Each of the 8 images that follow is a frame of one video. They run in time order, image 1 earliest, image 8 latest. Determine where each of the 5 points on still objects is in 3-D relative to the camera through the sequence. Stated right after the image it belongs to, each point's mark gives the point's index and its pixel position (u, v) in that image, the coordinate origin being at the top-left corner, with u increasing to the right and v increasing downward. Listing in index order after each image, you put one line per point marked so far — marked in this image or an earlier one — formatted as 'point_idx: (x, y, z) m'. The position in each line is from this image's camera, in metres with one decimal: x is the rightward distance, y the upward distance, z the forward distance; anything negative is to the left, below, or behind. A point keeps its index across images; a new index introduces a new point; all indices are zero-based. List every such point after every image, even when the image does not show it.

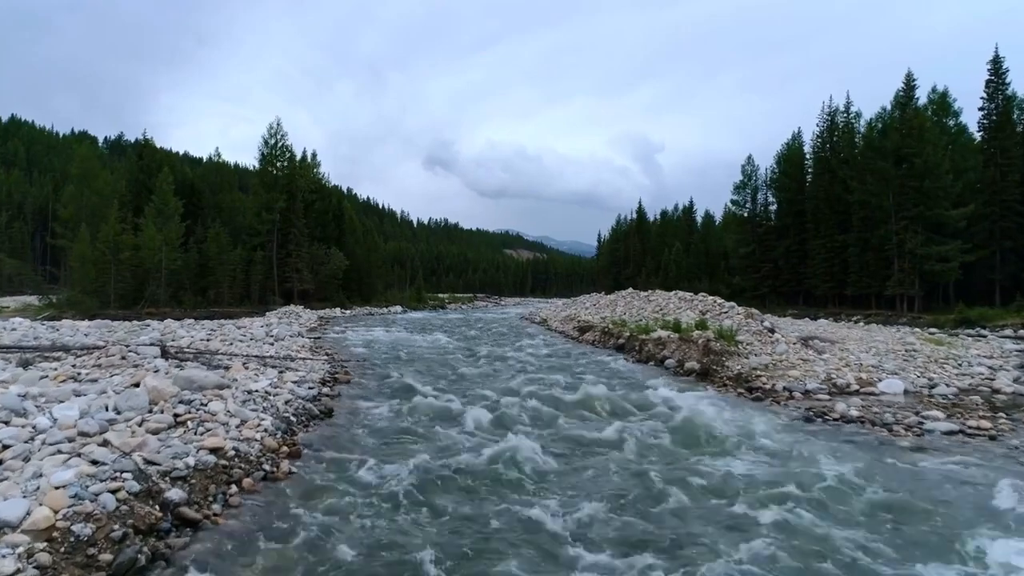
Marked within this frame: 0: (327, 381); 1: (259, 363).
0: (-4.3, -2.2, +13.1) m
1: (-6.6, -2.0, +14.8) m
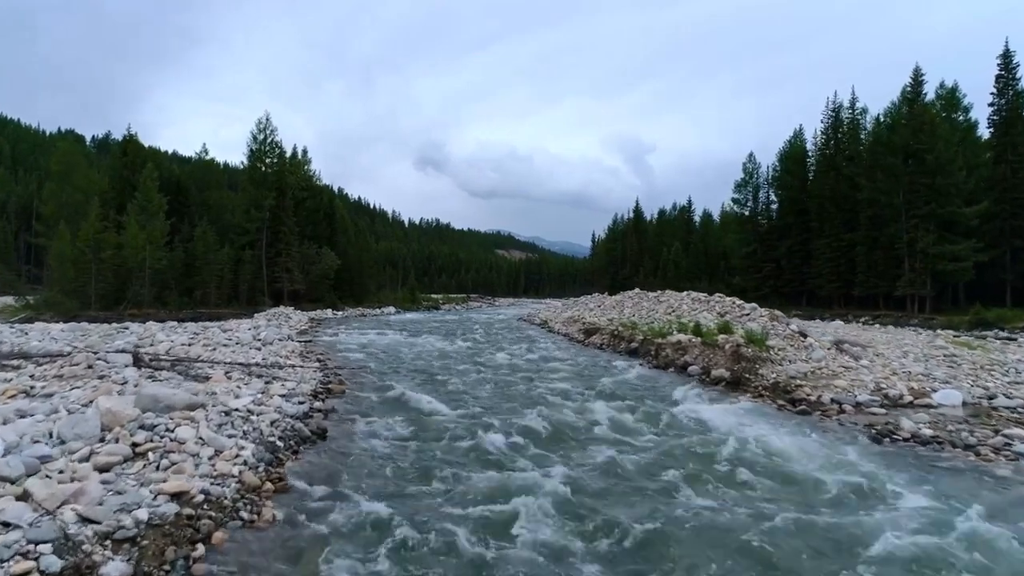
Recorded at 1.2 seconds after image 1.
0: (-4.0, -2.2, +11.7) m
1: (-6.3, -2.0, +13.3) m
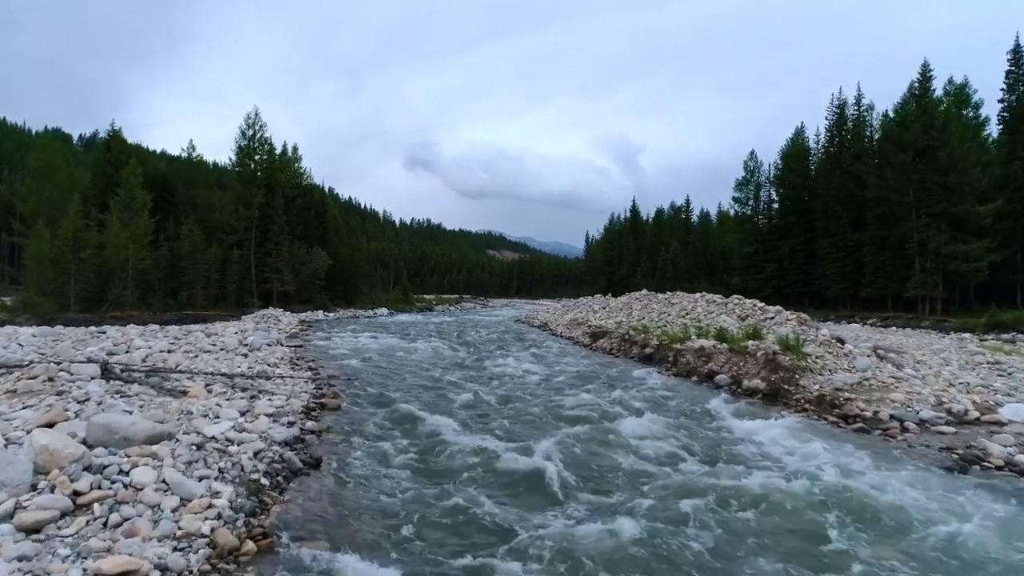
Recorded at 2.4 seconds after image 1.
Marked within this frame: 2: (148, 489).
0: (-3.6, -2.2, +10.3) m
1: (-5.9, -2.0, +11.8) m
2: (-3.3, -1.8, +5.2) m
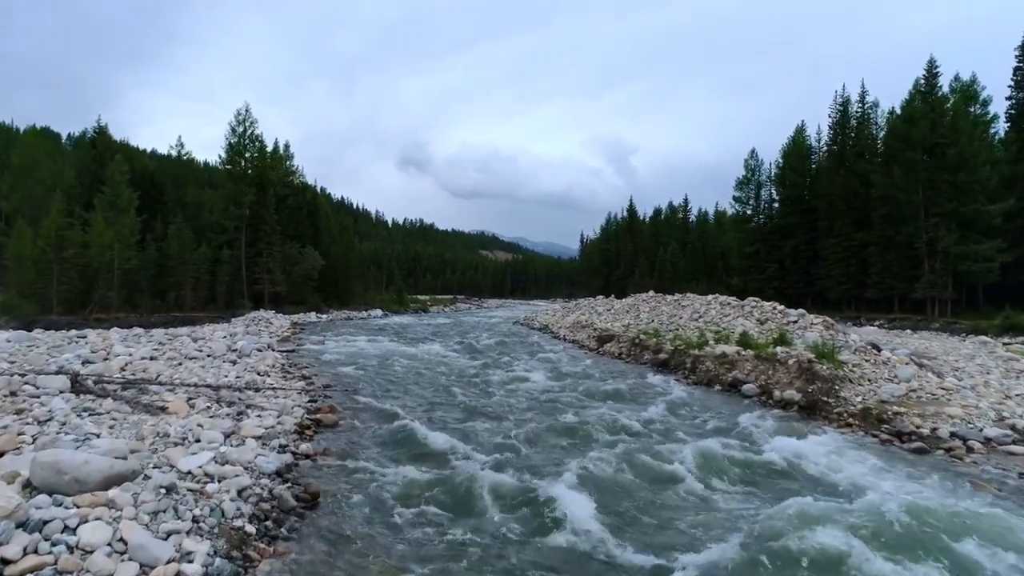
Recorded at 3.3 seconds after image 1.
0: (-3.3, -2.3, +9.1) m
1: (-5.7, -2.1, +10.7) m
2: (-3.0, -1.9, +4.1) m
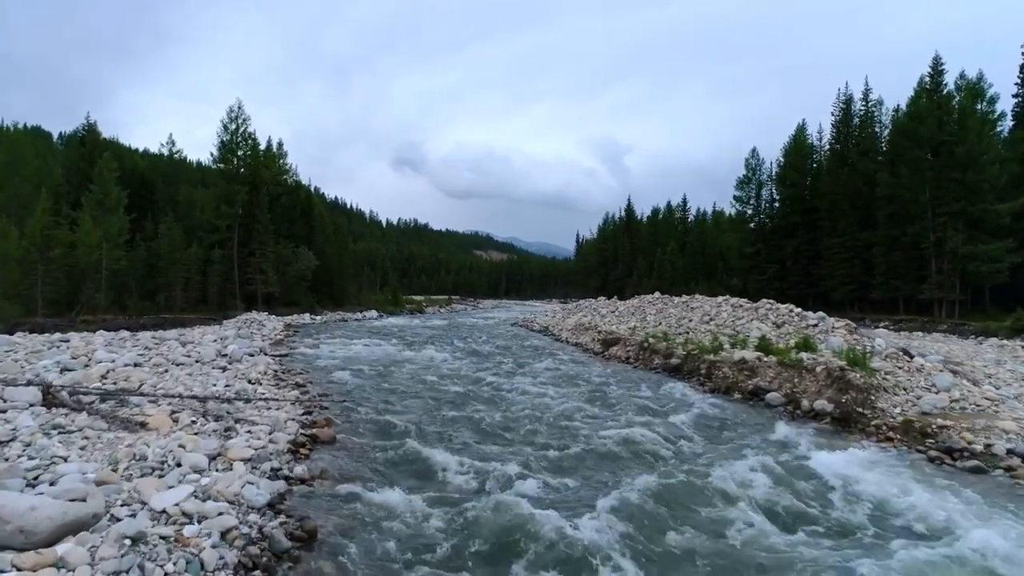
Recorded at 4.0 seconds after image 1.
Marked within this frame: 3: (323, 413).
0: (-3.1, -2.4, +8.3) m
1: (-5.4, -2.2, +9.8) m
2: (-2.7, -2.0, +3.2) m
3: (-3.5, -2.3, +10.6) m
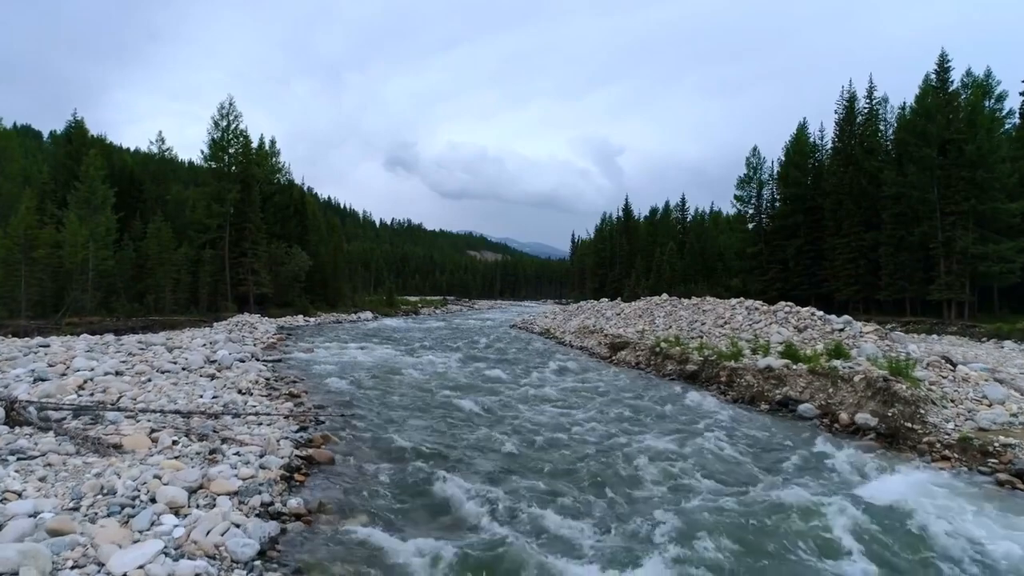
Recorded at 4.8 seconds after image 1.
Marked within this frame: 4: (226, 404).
0: (-2.8, -2.4, +7.3) m
1: (-5.1, -2.2, +8.8) m
2: (-2.3, -2.0, +2.3) m
3: (-3.2, -2.4, +9.6) m
4: (-5.6, -2.3, +11.1) m
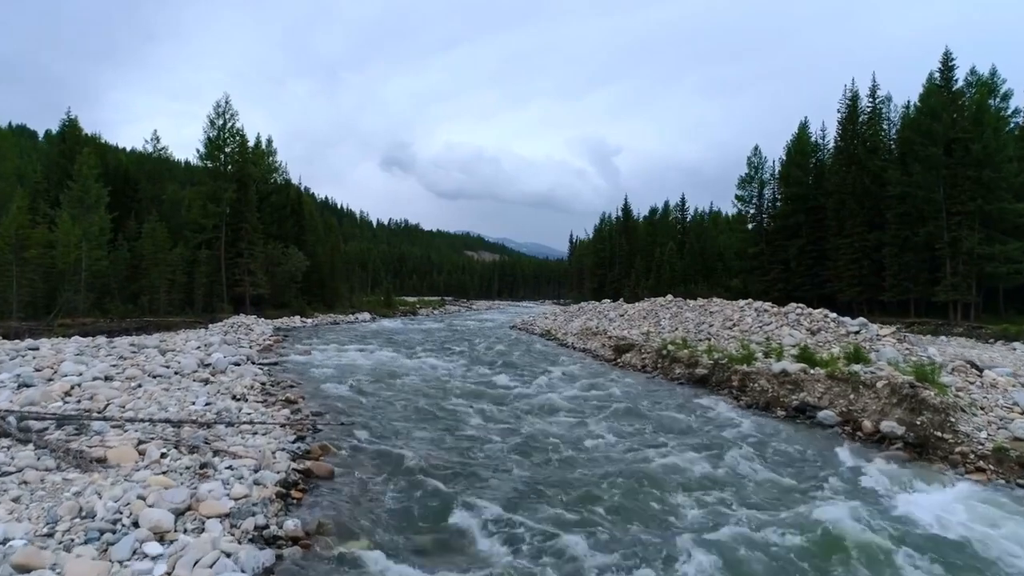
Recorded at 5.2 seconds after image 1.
0: (-2.6, -2.5, +6.8) m
1: (-5.0, -2.3, +8.2) m
2: (-2.1, -2.1, +1.7) m
3: (-3.1, -2.4, +9.1) m
4: (-5.4, -2.3, +10.5) m
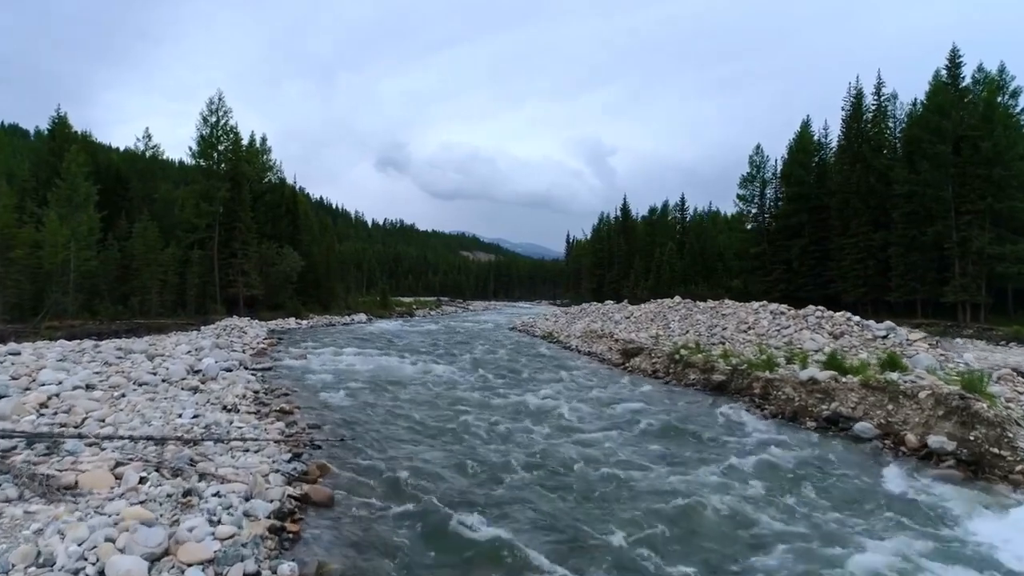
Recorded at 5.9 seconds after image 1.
0: (-2.4, -2.5, +5.9) m
1: (-4.7, -2.3, +7.4) m
2: (-1.8, -2.1, +0.9) m
3: (-2.8, -2.5, +8.2) m
4: (-5.2, -2.4, +9.7) m
